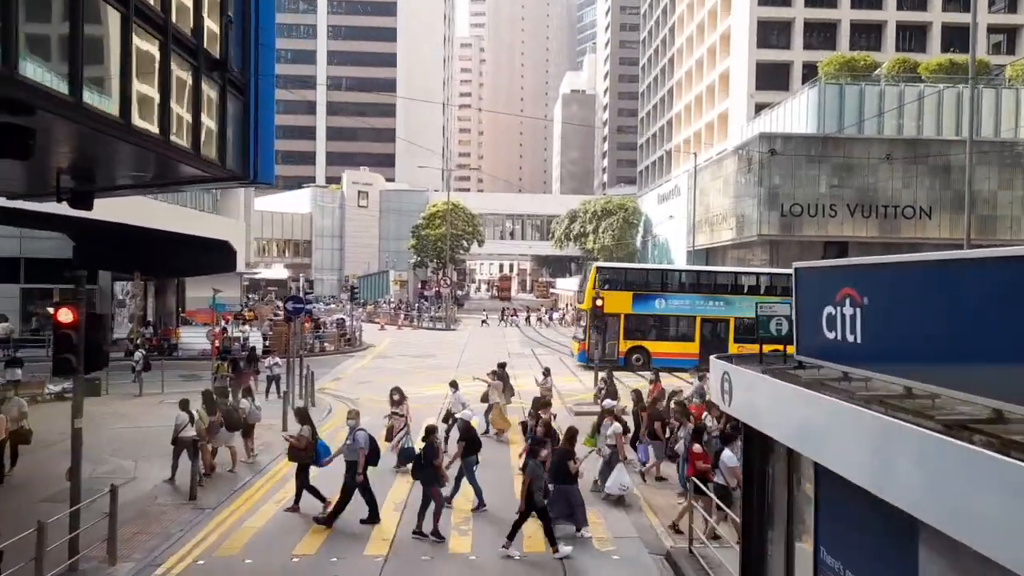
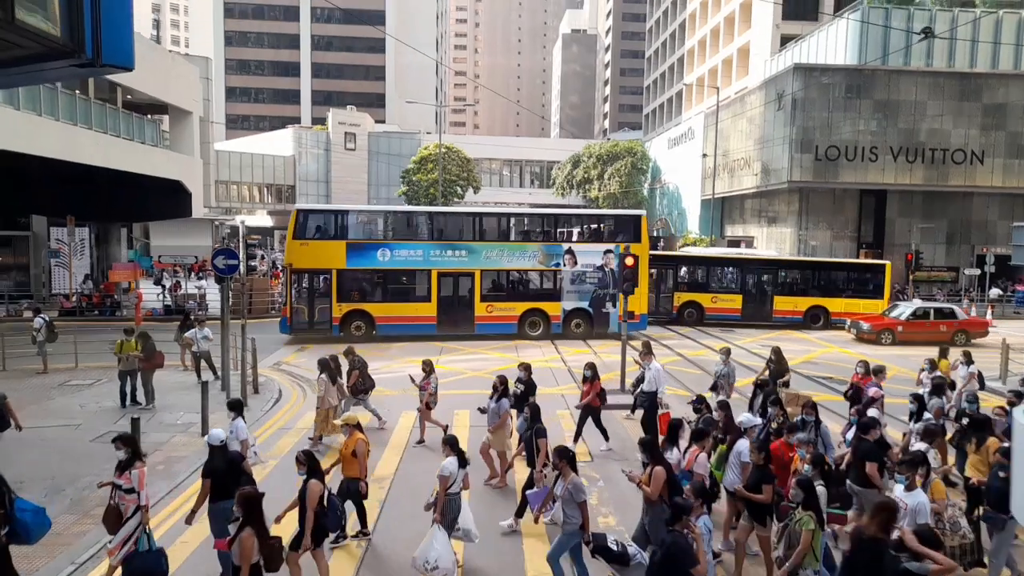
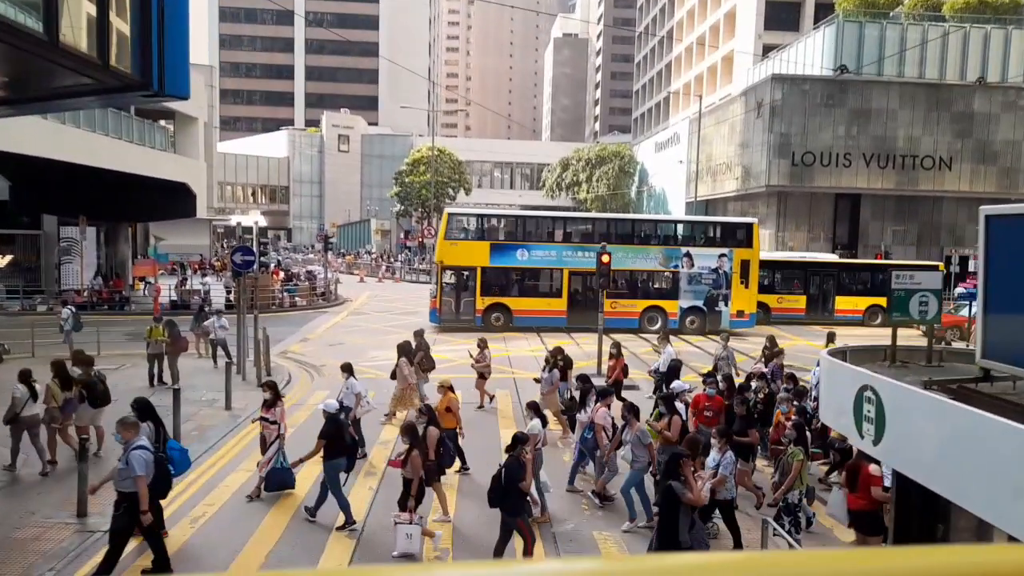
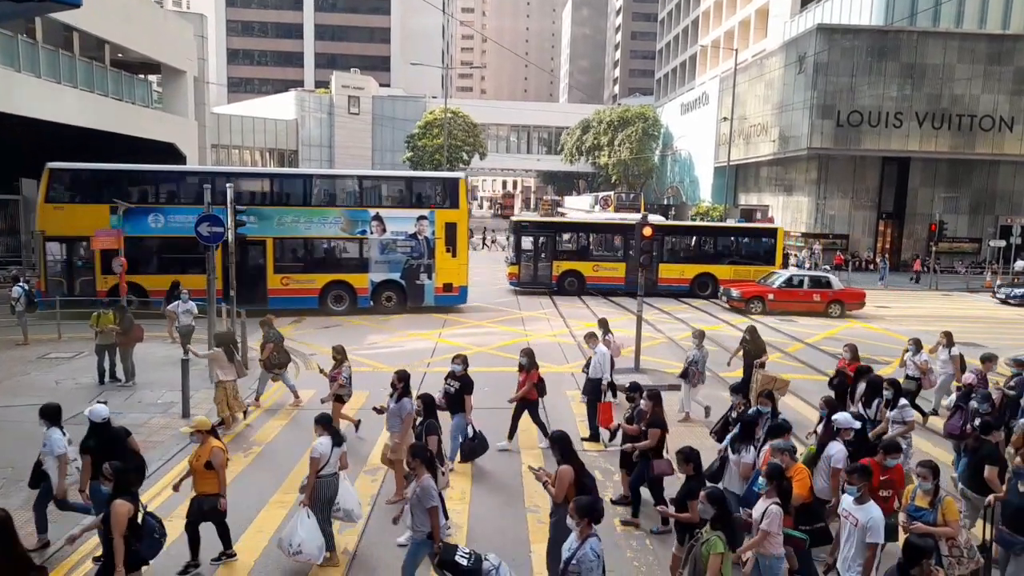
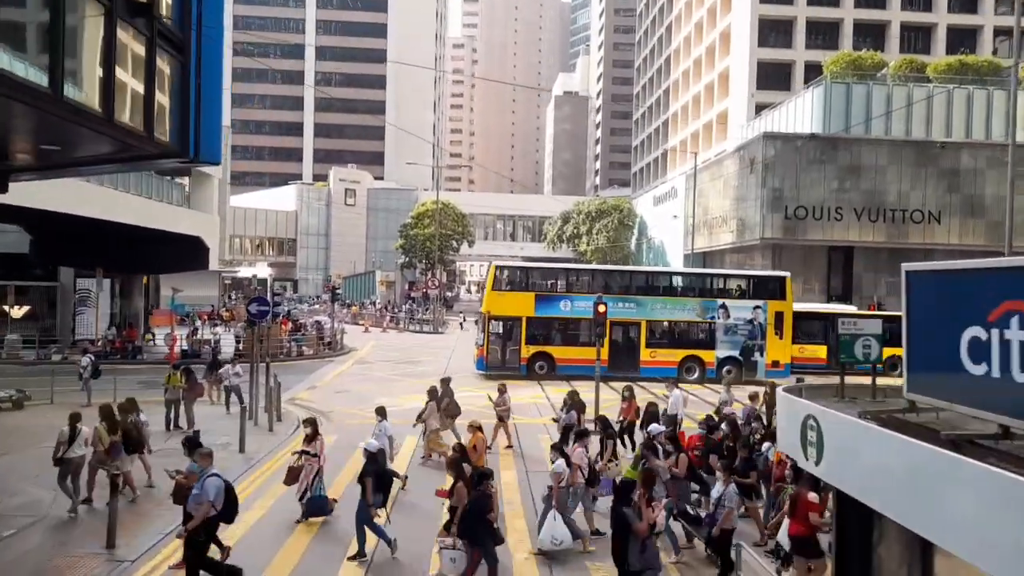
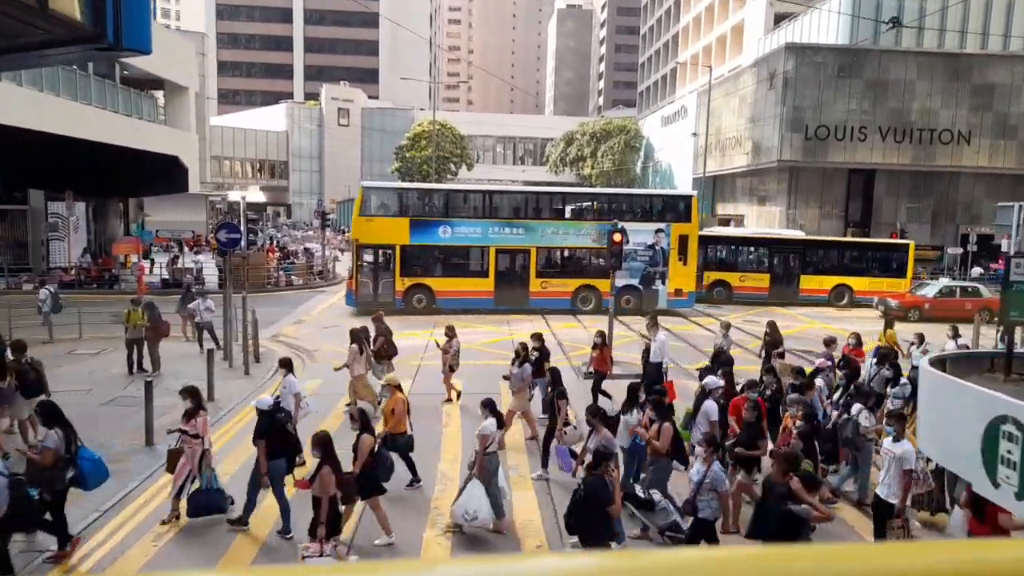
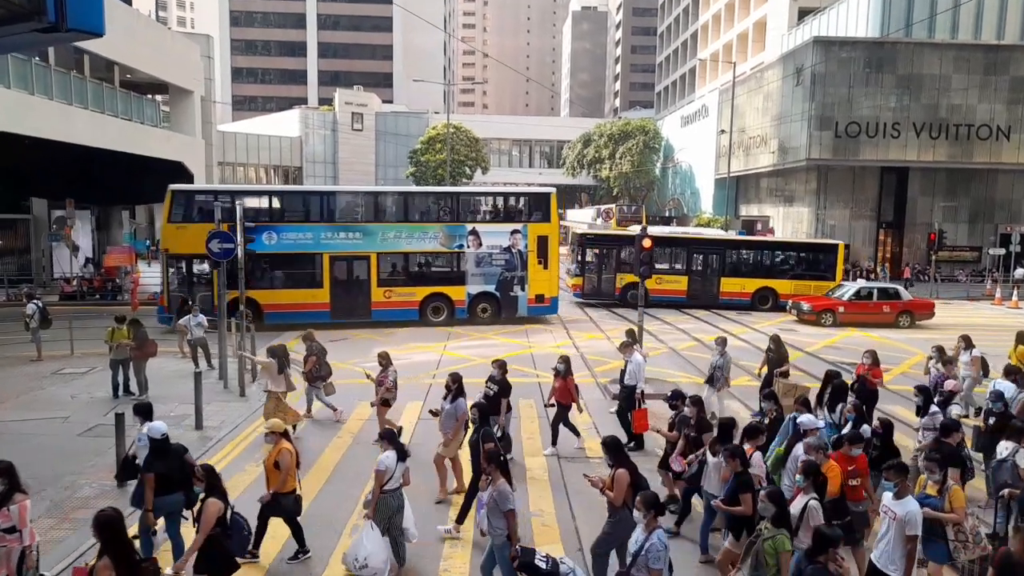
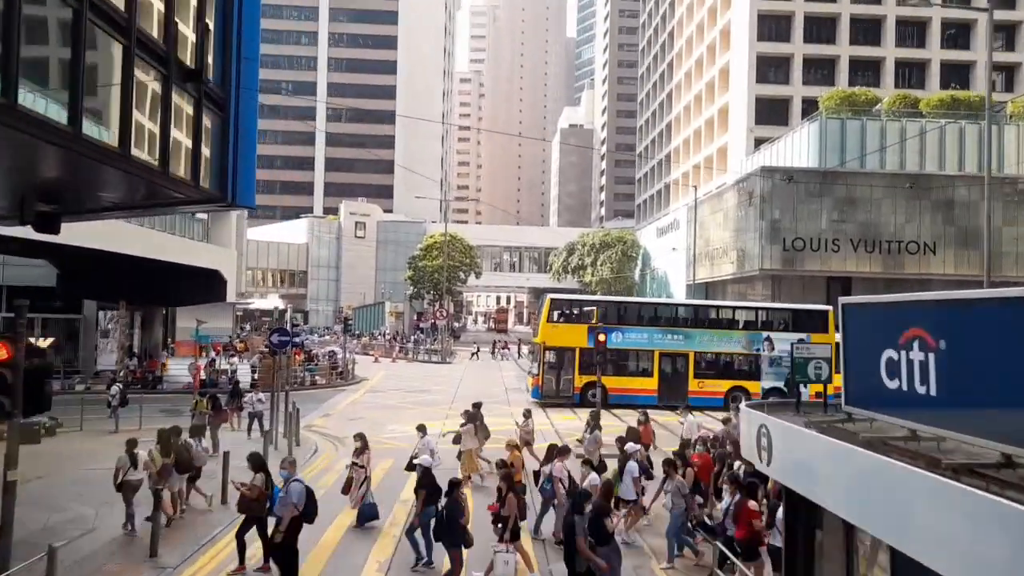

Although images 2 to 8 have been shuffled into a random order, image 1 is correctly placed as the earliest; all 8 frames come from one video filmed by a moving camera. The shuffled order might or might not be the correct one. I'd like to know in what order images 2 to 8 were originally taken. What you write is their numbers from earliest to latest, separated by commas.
8, 5, 3, 6, 2, 7, 4
